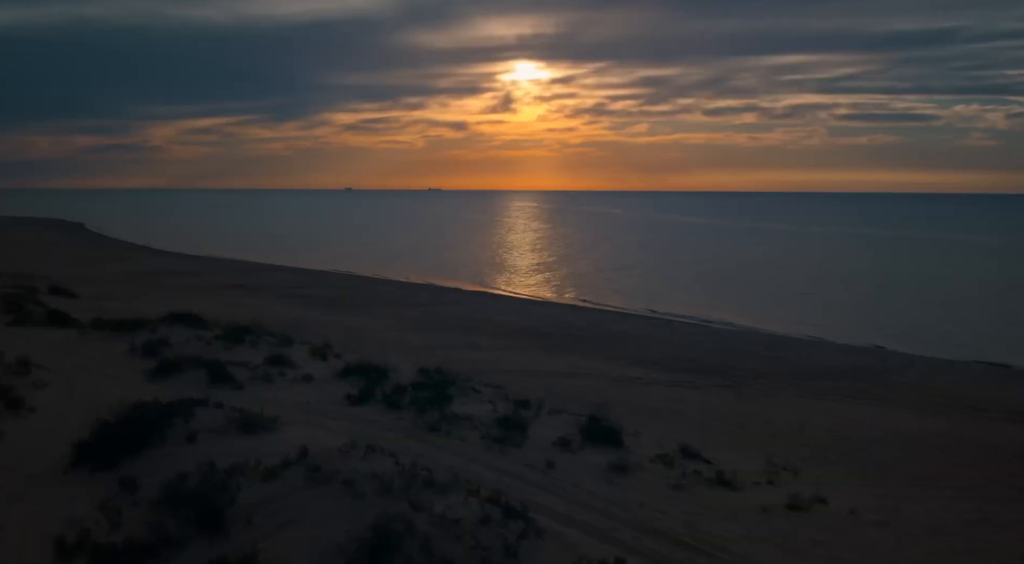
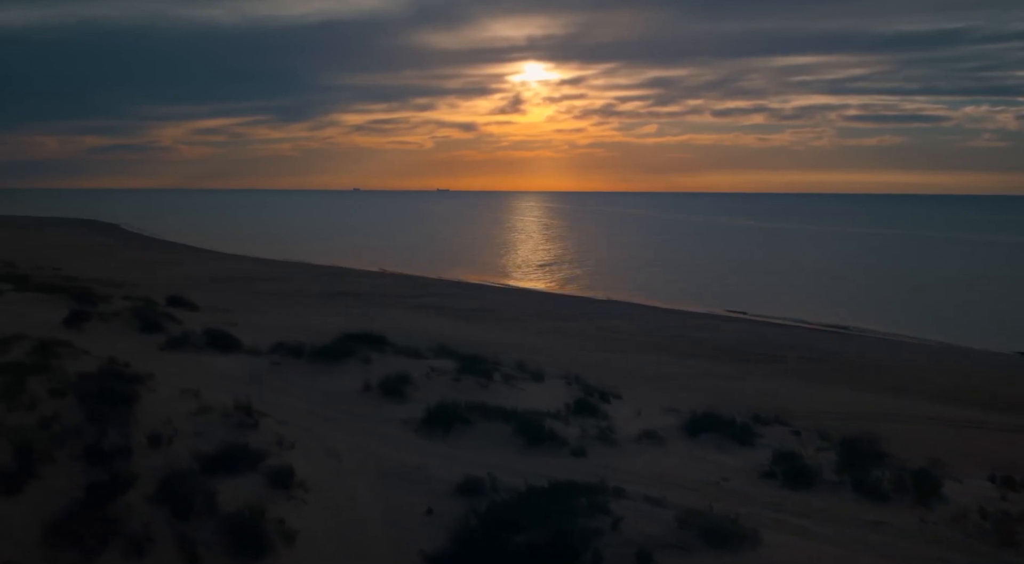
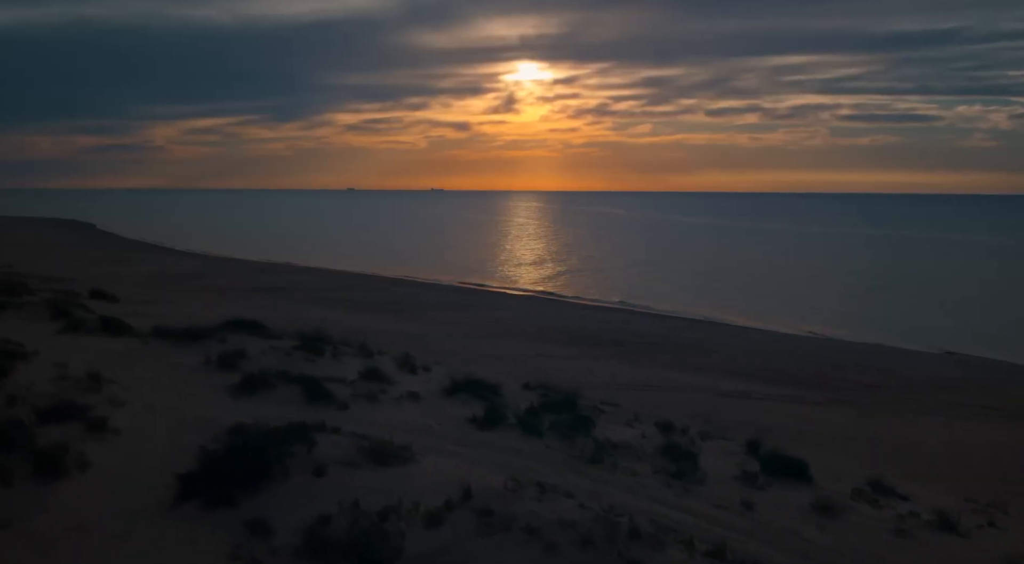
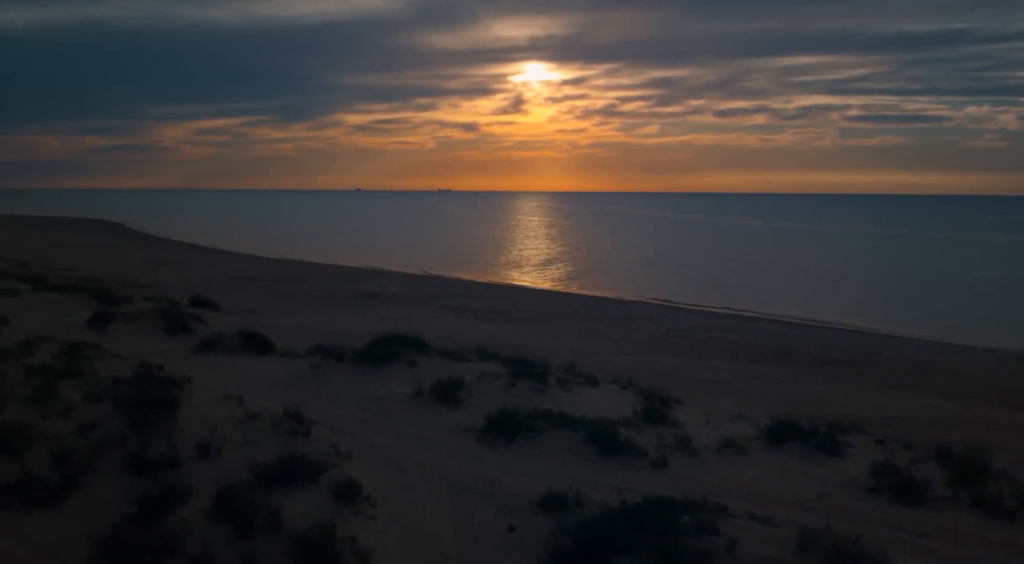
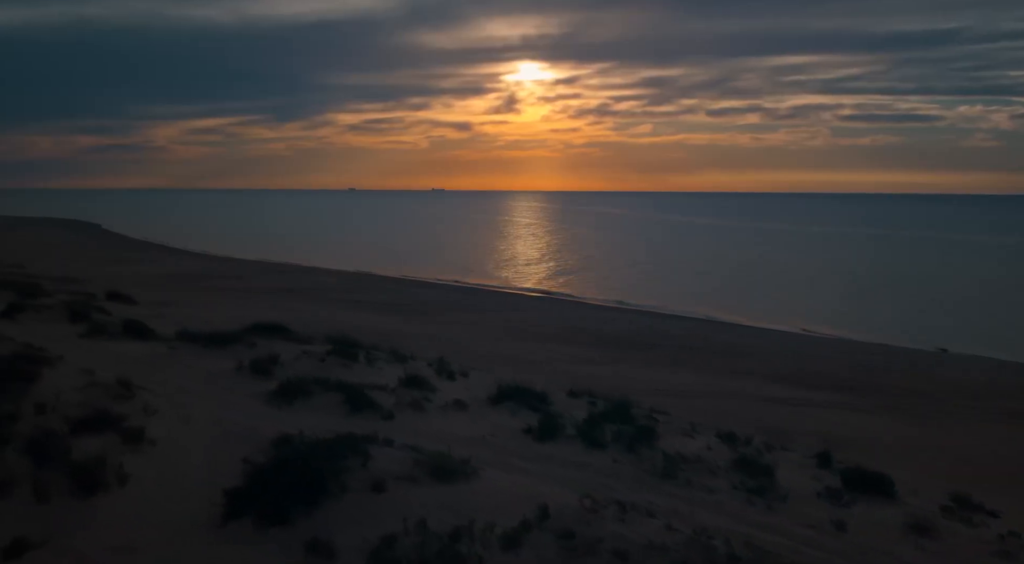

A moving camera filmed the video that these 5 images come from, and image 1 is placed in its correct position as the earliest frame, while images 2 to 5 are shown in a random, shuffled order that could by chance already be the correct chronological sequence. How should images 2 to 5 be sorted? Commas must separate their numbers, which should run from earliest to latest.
3, 5, 2, 4
